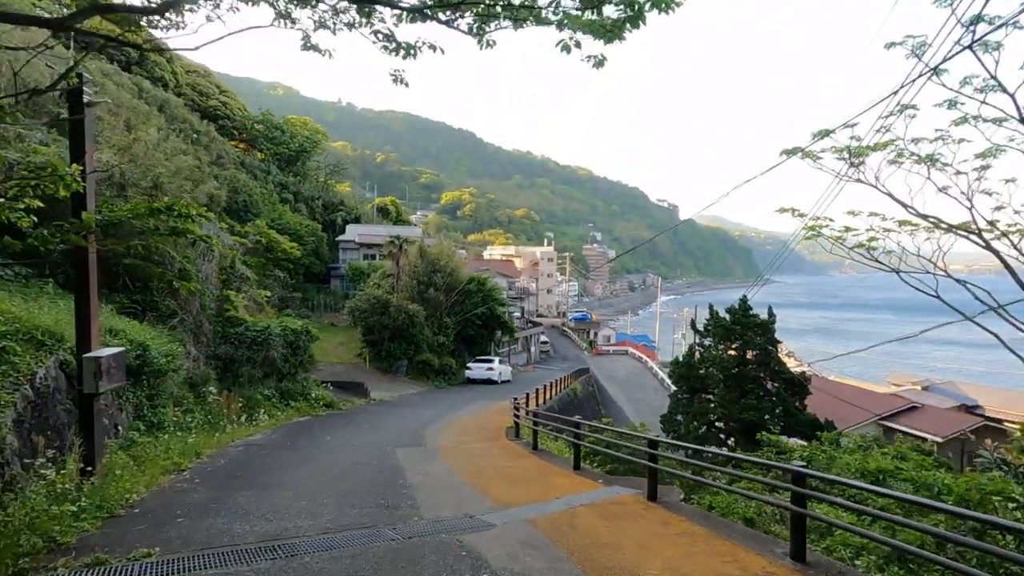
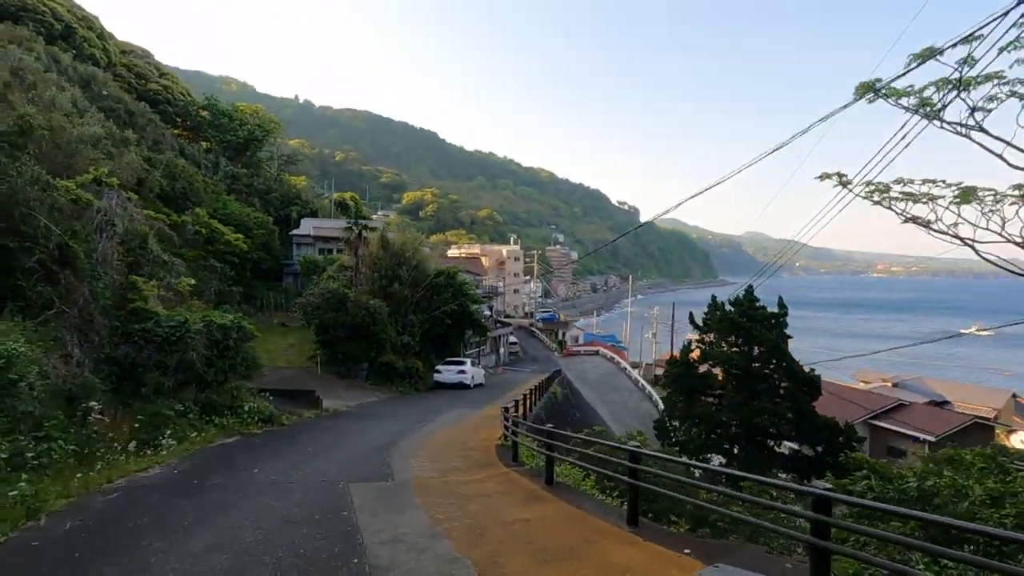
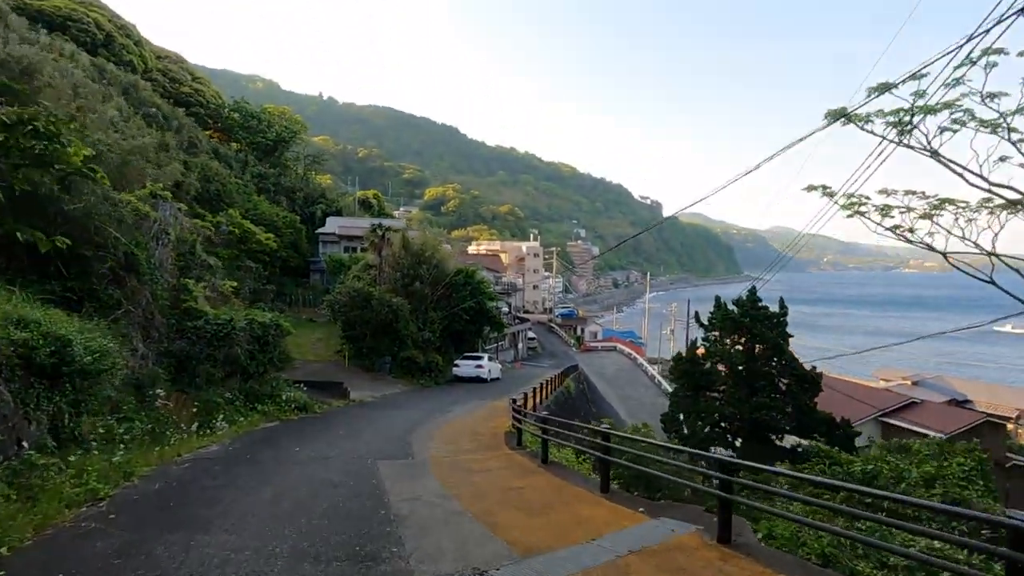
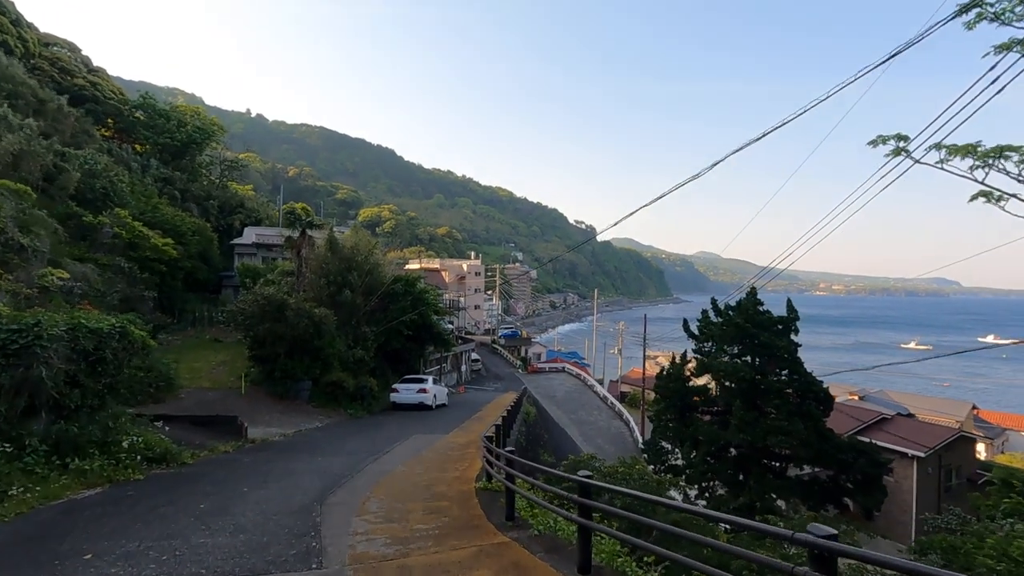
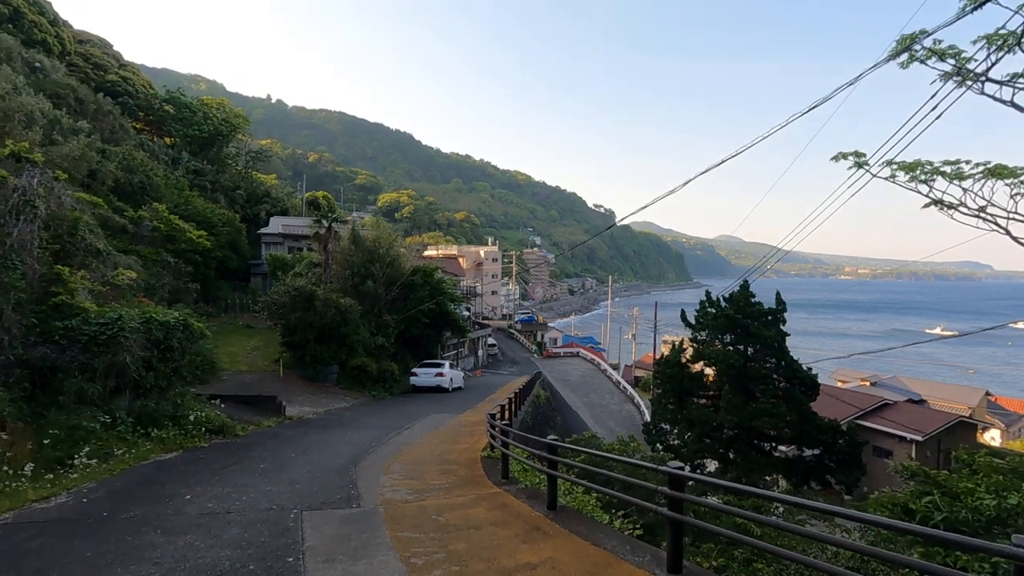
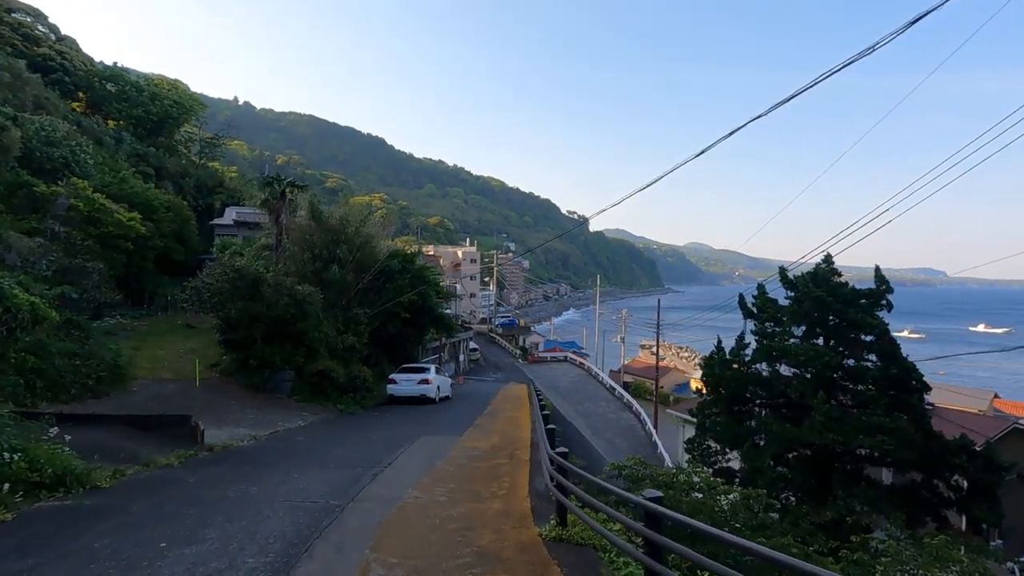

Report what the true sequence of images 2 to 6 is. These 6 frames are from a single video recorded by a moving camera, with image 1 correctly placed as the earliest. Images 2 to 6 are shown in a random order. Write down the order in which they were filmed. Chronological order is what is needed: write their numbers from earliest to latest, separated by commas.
3, 2, 5, 4, 6
